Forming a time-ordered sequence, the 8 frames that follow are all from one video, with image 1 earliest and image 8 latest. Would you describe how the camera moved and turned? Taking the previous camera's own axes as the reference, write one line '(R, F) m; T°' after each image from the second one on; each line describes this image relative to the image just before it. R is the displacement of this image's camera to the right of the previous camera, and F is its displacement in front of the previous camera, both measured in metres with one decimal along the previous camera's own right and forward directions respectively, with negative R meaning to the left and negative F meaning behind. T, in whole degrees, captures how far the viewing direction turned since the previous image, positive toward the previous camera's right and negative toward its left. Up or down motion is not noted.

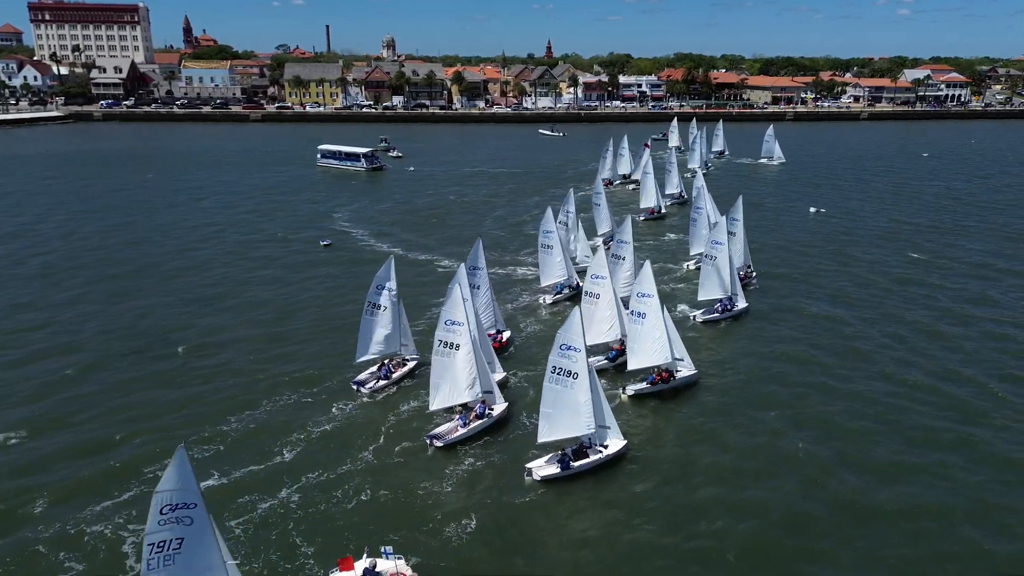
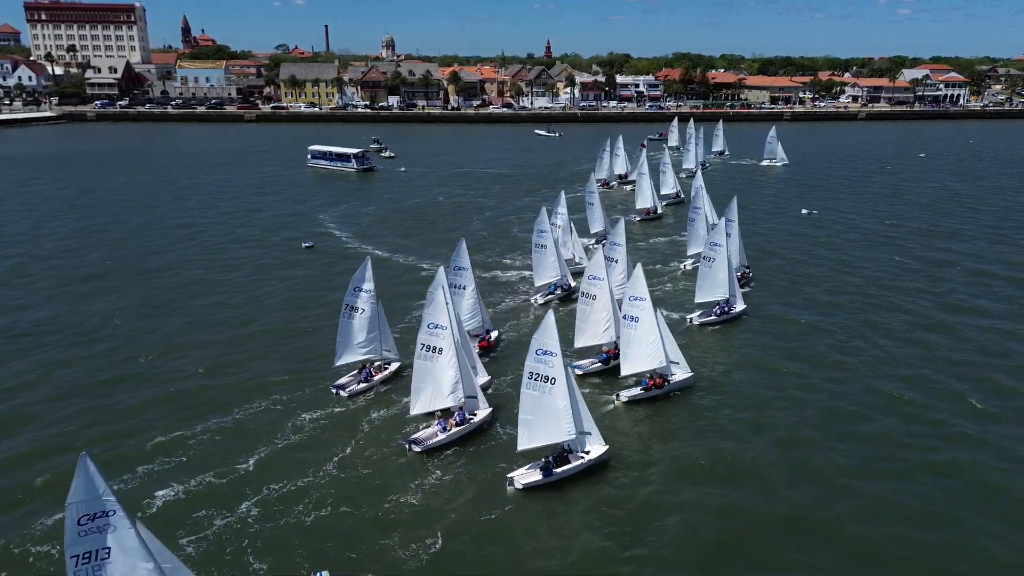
(+1.1, +0.8) m; 0°
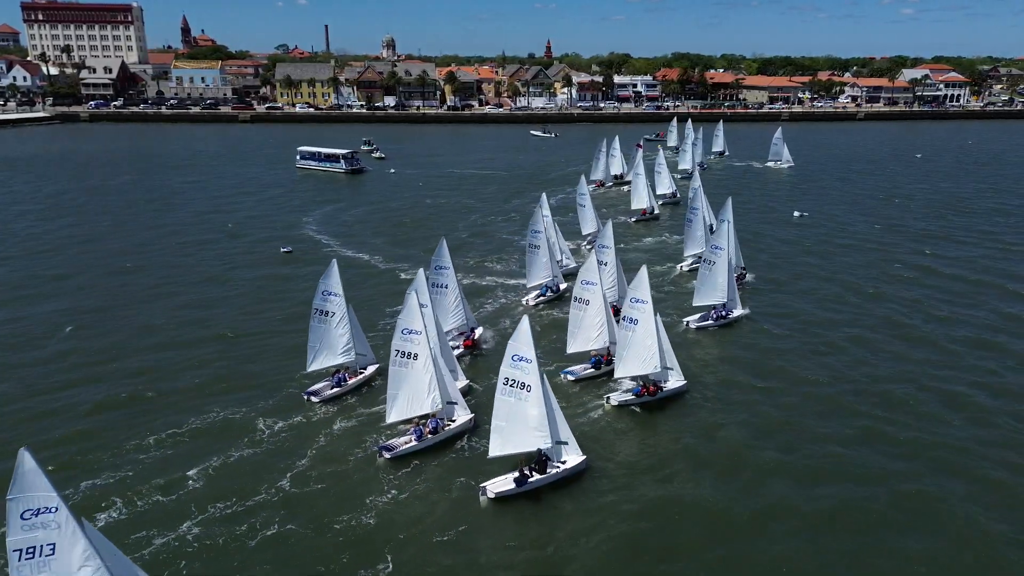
(+1.5, +1.0) m; 0°
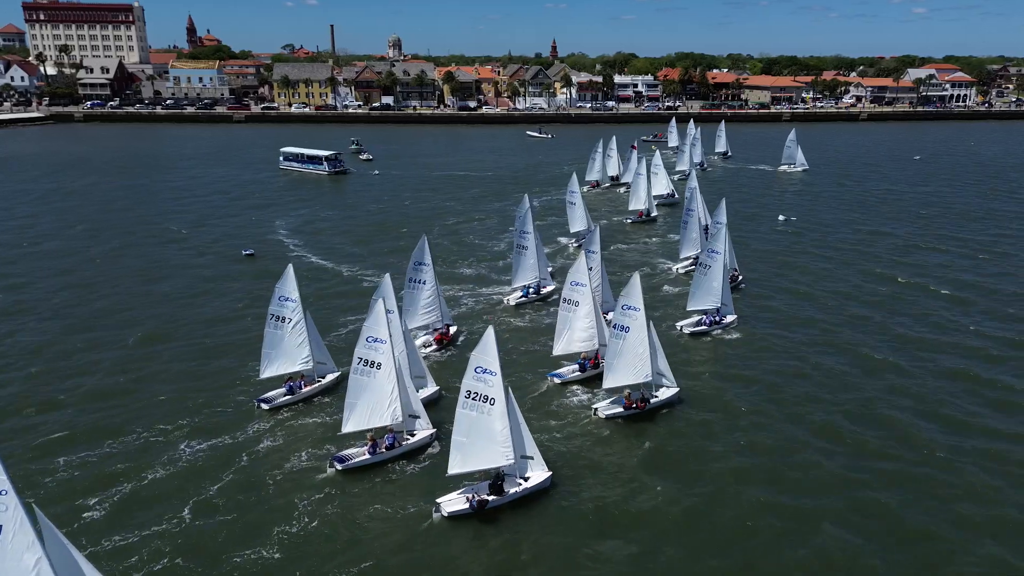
(+2.9, +1.7) m; -1°
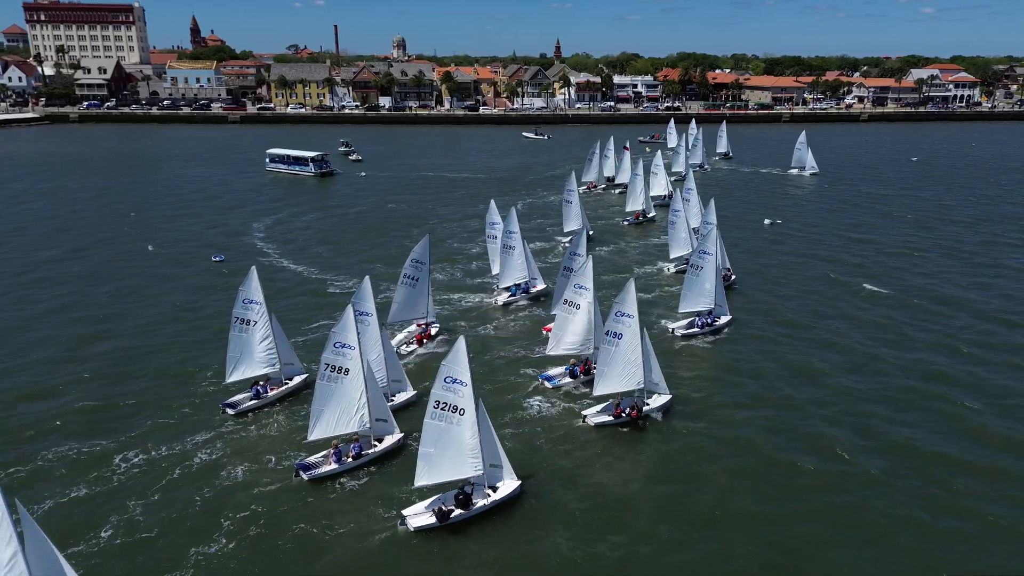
(+2.3, +1.2) m; 0°
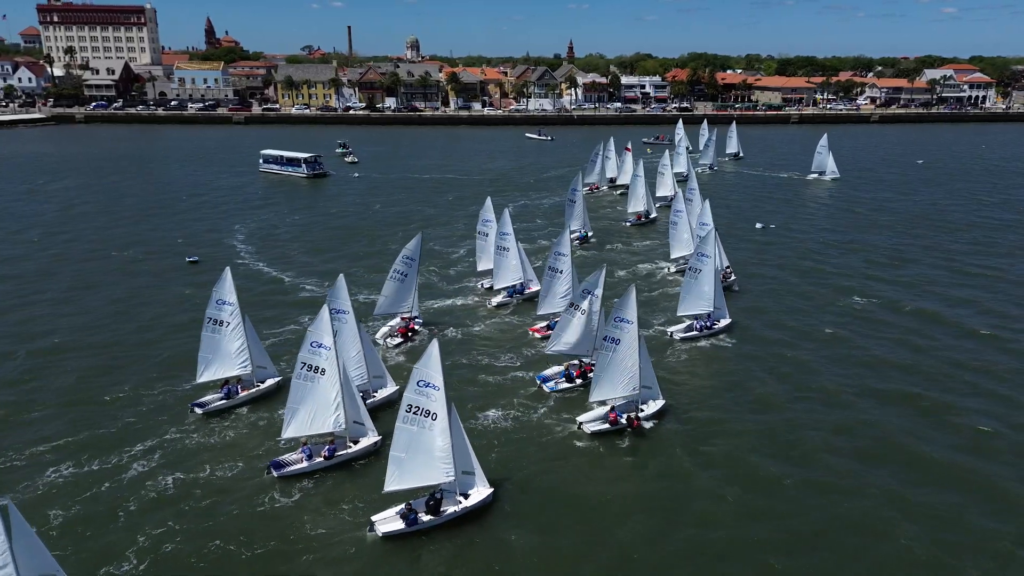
(+2.7, +1.1) m; -1°
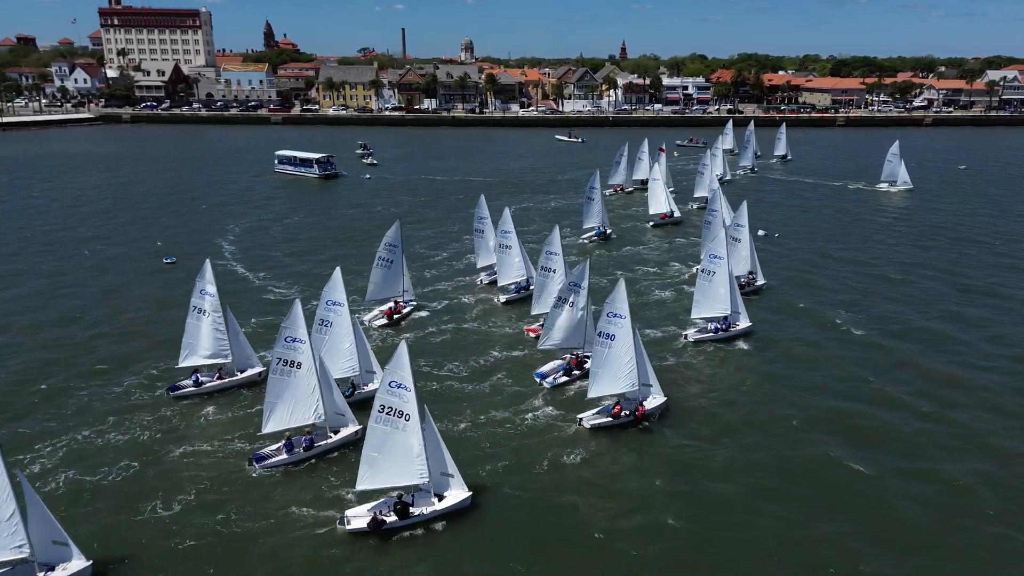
(+5.6, +1.5) m; -4°
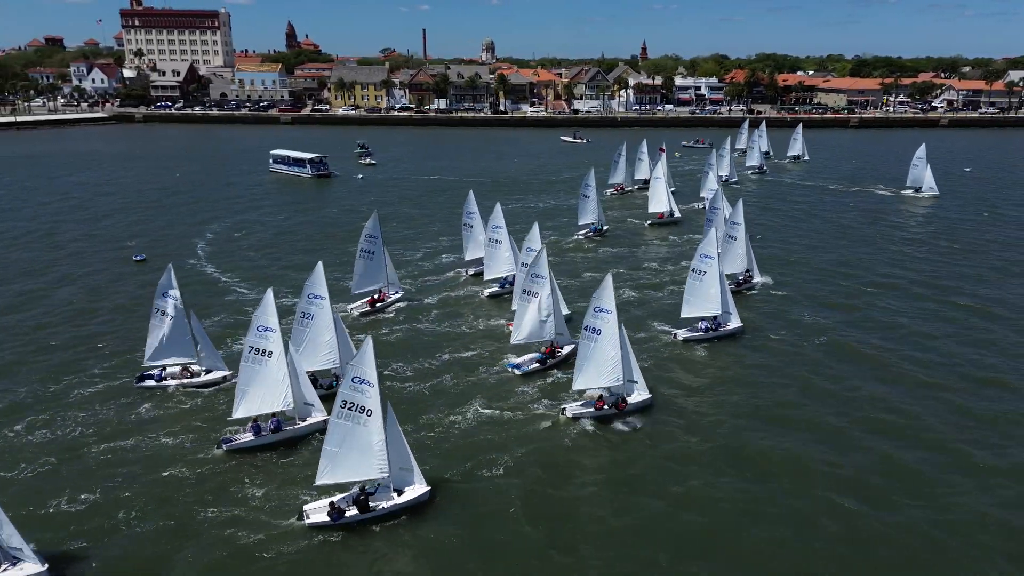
(+4.0, +0.4) m; -2°
